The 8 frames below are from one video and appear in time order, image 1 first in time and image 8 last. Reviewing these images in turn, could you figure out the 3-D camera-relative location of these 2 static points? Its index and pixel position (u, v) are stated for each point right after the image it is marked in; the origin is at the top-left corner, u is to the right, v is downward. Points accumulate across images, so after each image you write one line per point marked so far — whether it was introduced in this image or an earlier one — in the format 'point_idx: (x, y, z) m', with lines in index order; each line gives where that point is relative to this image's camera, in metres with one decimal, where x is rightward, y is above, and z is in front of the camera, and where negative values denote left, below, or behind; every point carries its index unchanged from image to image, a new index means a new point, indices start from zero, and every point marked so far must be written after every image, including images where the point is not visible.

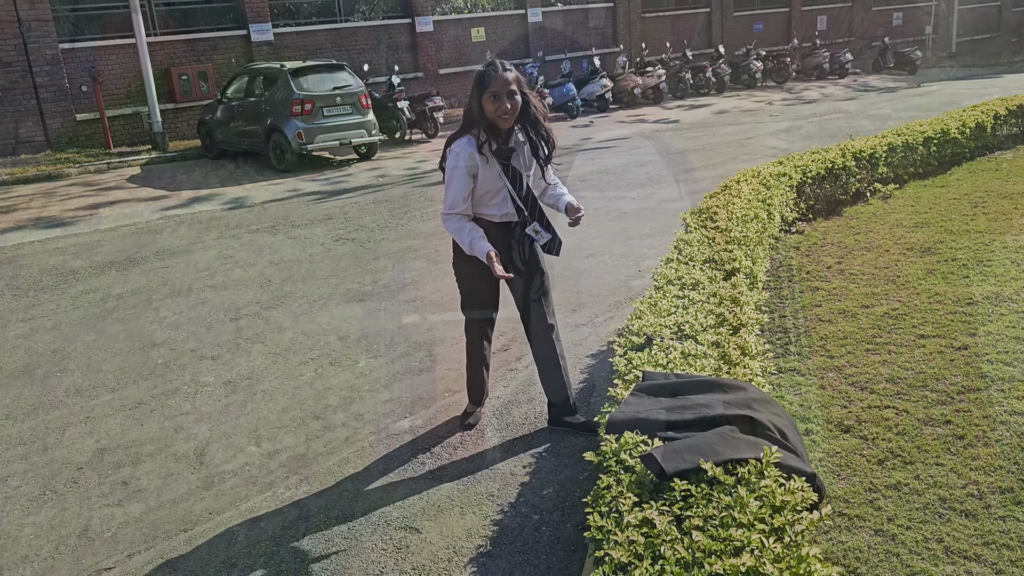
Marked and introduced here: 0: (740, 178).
0: (+1.7, +0.8, +6.3) m
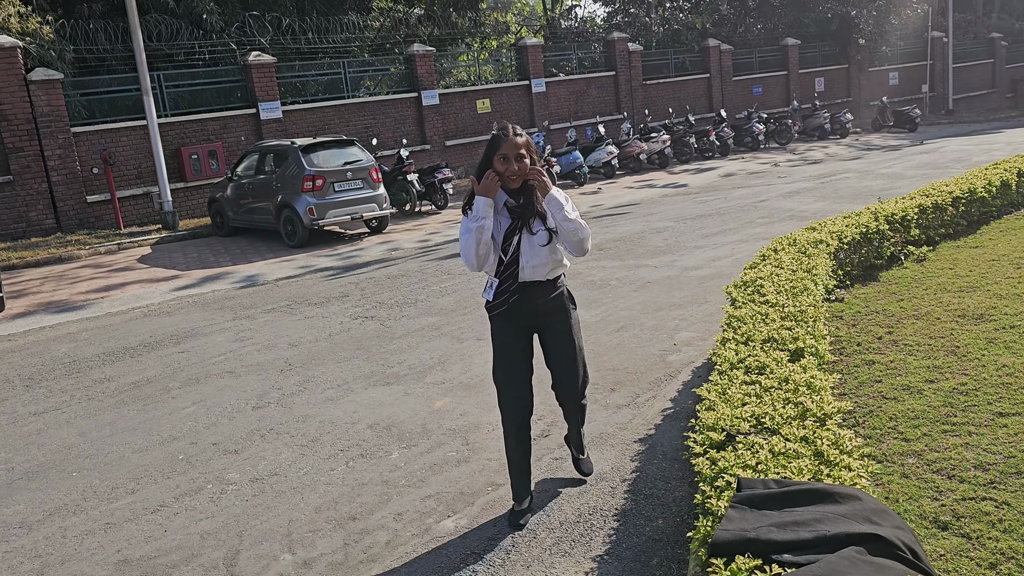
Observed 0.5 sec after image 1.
0: (+1.9, +0.3, +6.2) m
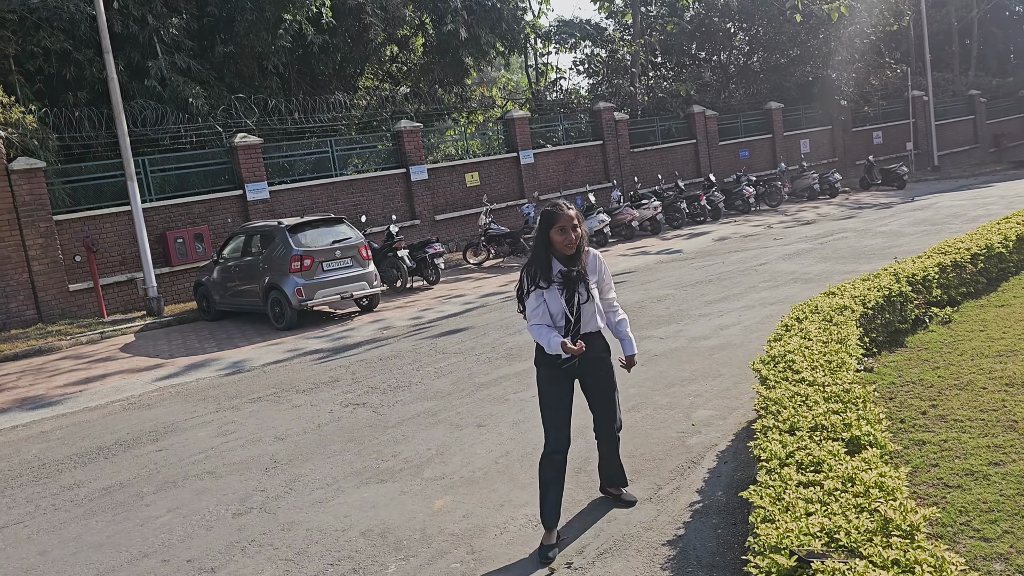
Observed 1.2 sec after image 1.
0: (+1.9, -0.2, +5.7) m
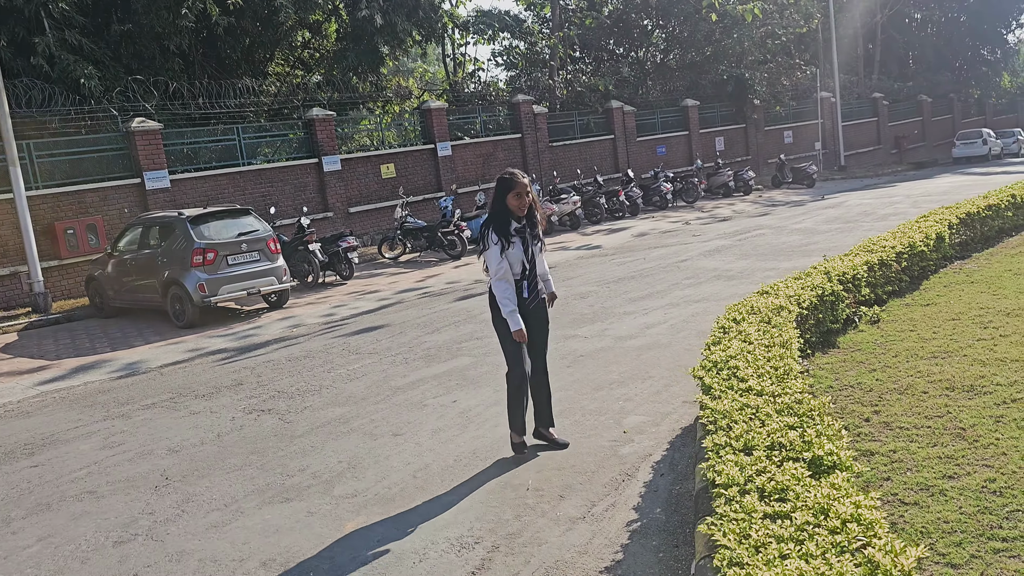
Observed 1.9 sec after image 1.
0: (+1.4, -0.2, +5.4) m
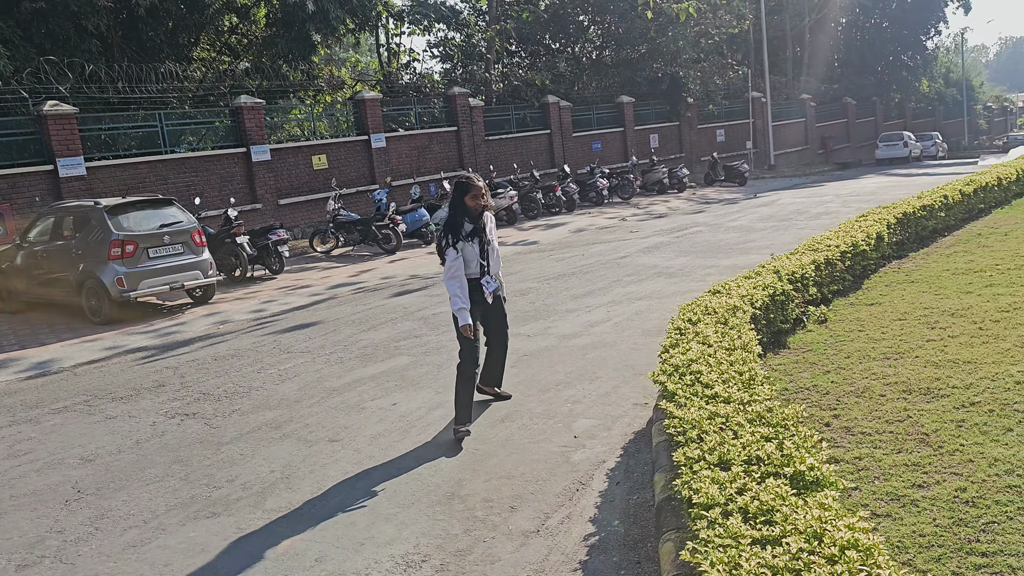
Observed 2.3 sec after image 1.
0: (+1.1, -0.2, +5.3) m
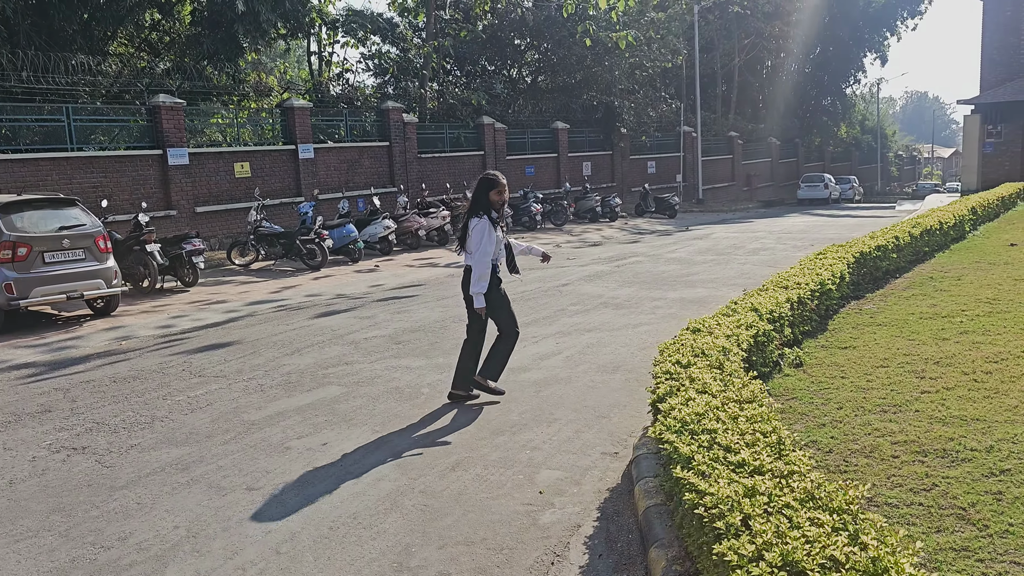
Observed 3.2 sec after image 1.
0: (+0.9, -0.4, +4.6) m
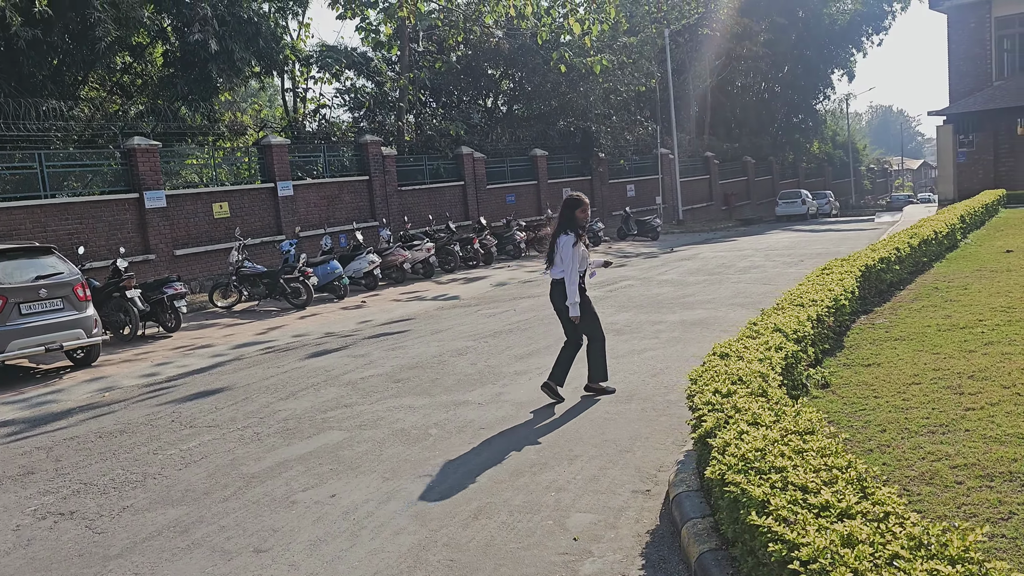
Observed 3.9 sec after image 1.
0: (+1.0, -0.5, +4.3) m
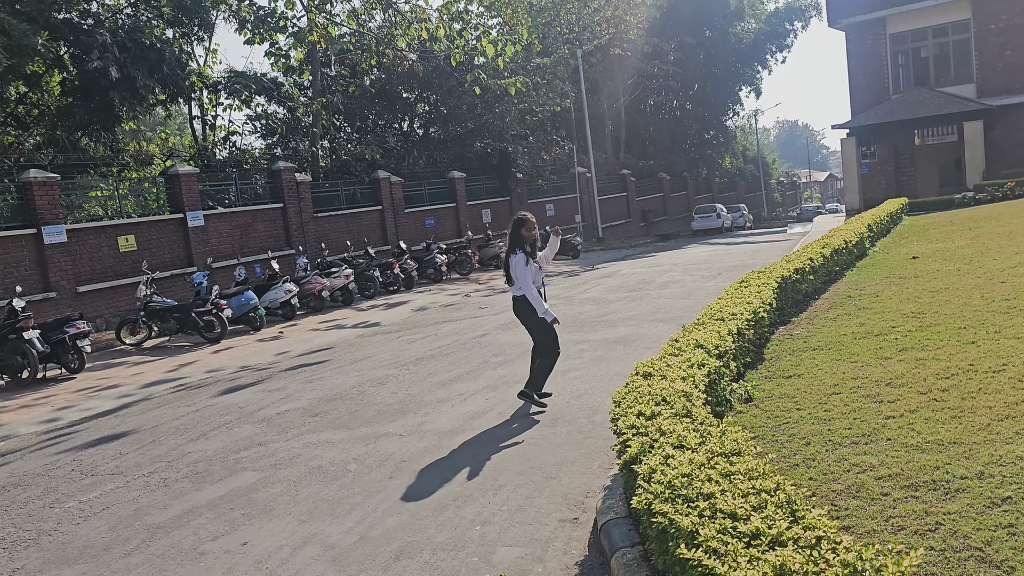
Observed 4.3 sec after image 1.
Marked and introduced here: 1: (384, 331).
0: (+0.6, -0.6, +4.2) m
1: (-2.3, -0.8, +15.1) m
